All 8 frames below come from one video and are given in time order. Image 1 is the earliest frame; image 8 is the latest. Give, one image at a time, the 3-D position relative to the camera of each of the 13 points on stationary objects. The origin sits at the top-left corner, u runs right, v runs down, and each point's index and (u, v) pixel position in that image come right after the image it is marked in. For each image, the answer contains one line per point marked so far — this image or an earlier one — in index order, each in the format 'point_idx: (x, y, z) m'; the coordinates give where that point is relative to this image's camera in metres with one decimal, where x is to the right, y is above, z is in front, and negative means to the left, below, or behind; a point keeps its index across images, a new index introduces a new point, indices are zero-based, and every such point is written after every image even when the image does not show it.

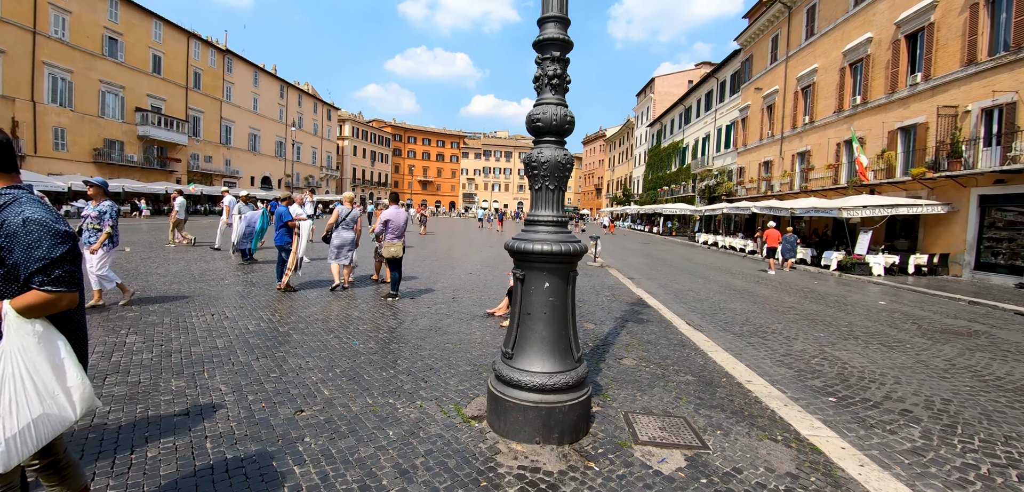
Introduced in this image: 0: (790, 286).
0: (+8.0, -1.1, +12.6) m
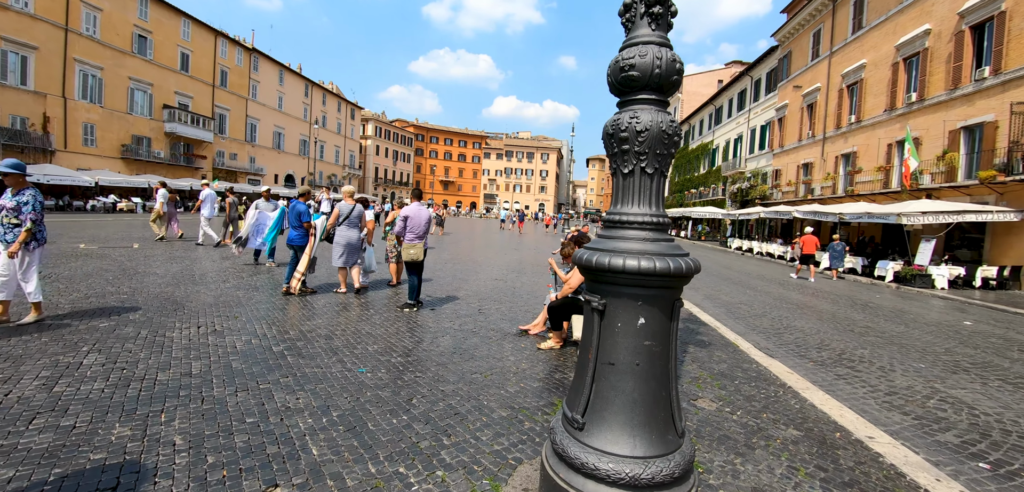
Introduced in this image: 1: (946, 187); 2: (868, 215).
0: (+8.7, -1.3, +11.3) m
1: (+15.1, +2.1, +15.6) m
2: (+12.6, +1.1, +15.6) m
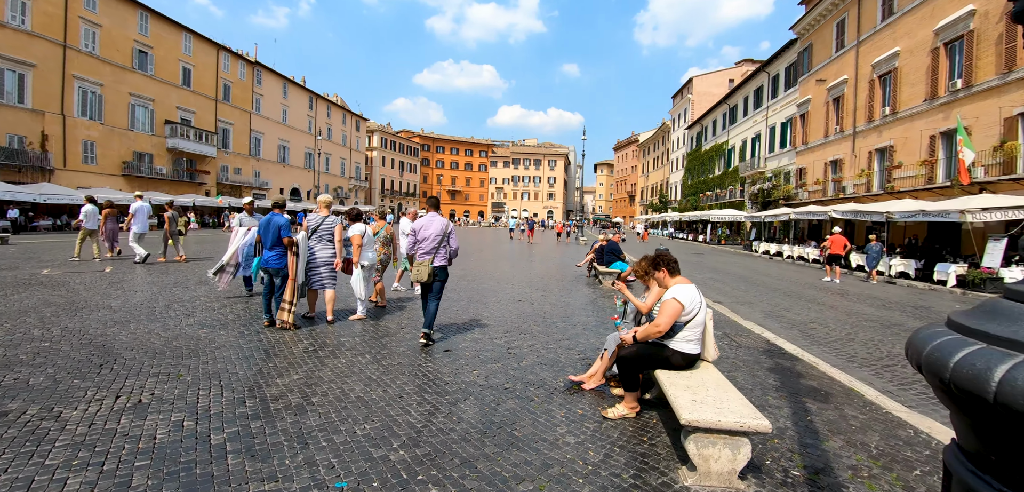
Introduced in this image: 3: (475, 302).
0: (+9.2, -1.4, +9.8) m
1: (+15.6, +2.1, +14.0) m
2: (+13.1, +1.0, +14.1) m
3: (-0.6, -1.0, +7.5) m
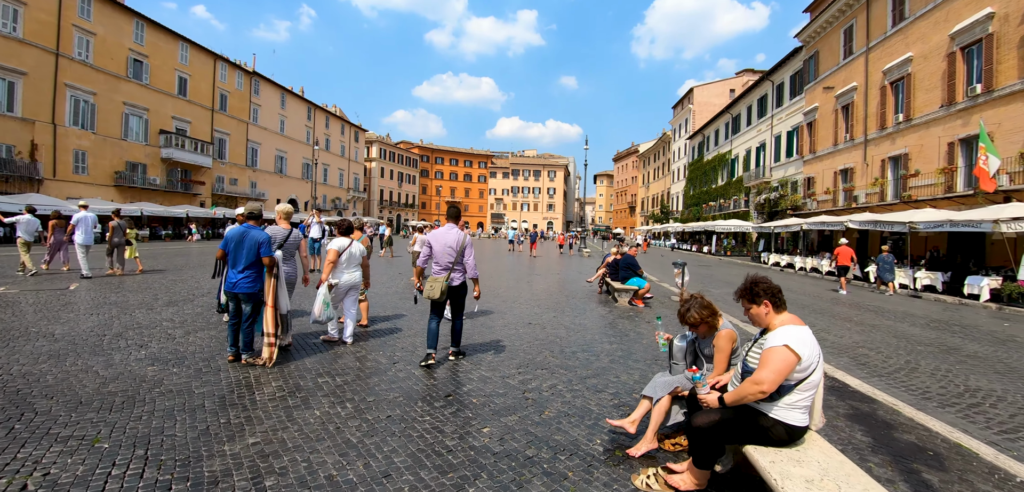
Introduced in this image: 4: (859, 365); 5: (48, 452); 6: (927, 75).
0: (+9.3, -1.6, +8.9) m
1: (+15.7, +1.8, +13.3) m
2: (+13.2, +0.7, +13.3) m
3: (-0.5, -1.2, +6.7) m
4: (+4.4, -1.5, +5.6) m
5: (-2.6, -1.2, +2.5) m
6: (+16.9, +7.0, +17.9) m
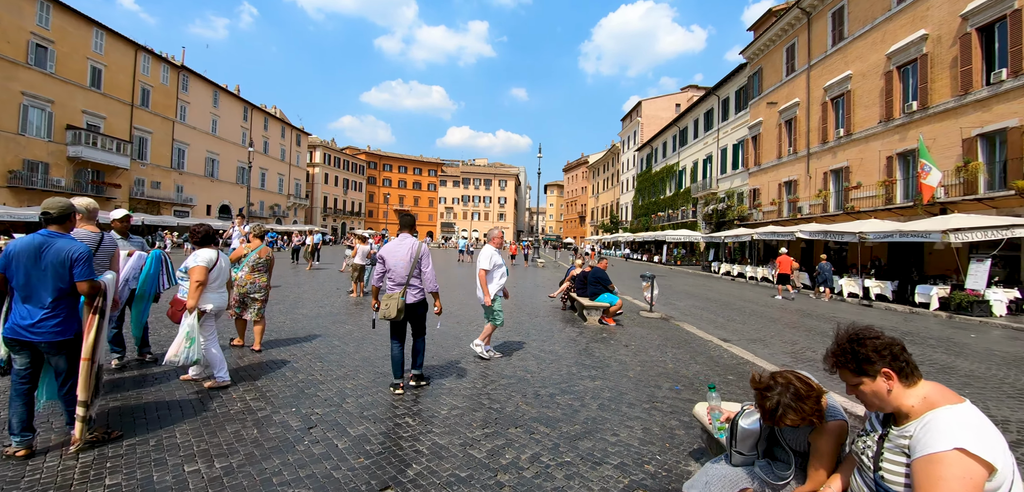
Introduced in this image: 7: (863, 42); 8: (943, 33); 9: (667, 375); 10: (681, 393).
0: (+8.5, -1.8, +8.8) m
1: (+14.4, +1.4, +13.9) m
2: (+11.9, +0.4, +13.6) m
3: (-1.0, -1.4, +5.5) m
4: (+4.0, -1.7, +5.0) m
5: (-2.7, -1.2, +1.1) m
6: (+15.1, +6.6, +18.7) m
7: (+15.1, +8.7, +18.8) m
8: (+14.6, +7.2, +14.8) m
9: (+1.7, -1.5, +4.9) m
10: (+1.7, -1.5, +4.3) m
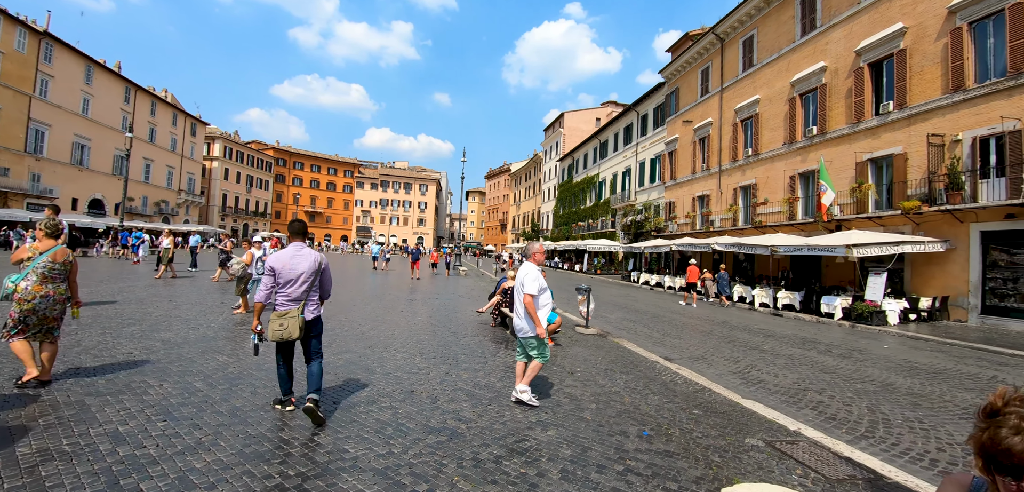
0: (+7.1, -2.2, +9.1) m
1: (+12.0, +0.9, +15.2) m
2: (+9.6, -0.1, +14.5) m
3: (-1.7, -1.4, +4.2) m
4: (+3.3, -1.8, +4.6) m
5: (-2.6, -1.2, -0.4) m
6: (+11.9, +6.0, +20.2) m
7: (+11.9, +8.2, +20.3) m
8: (+12.2, +6.7, +16.3) m
9: (+1.1, -1.6, +4.2) m
10: (+1.1, -1.6, +3.5) m
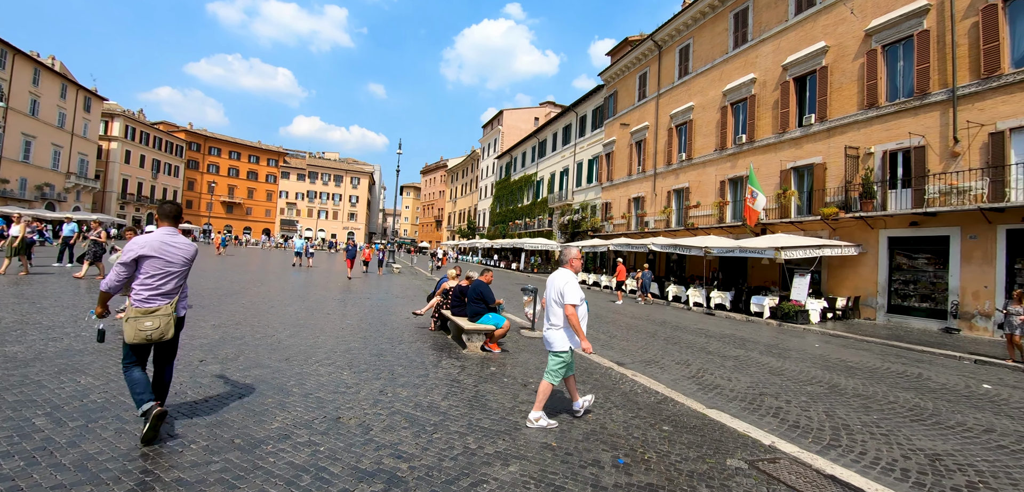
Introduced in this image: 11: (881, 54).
0: (+5.9, -2.2, +9.4) m
1: (+9.9, +0.8, +16.2) m
2: (+7.6, -0.1, +15.1) m
3: (-2.1, -1.4, +3.3) m
4: (+2.8, -1.8, +4.4) m
5: (-2.3, -1.2, -1.4) m
6: (+9.2, +5.9, +21.0) m
7: (+9.2, +8.1, +21.2) m
8: (+10.0, +6.6, +17.2) m
9: (+0.7, -1.6, +3.6) m
10: (+0.8, -1.6, +3.0) m
11: (+10.9, +5.7, +13.0) m
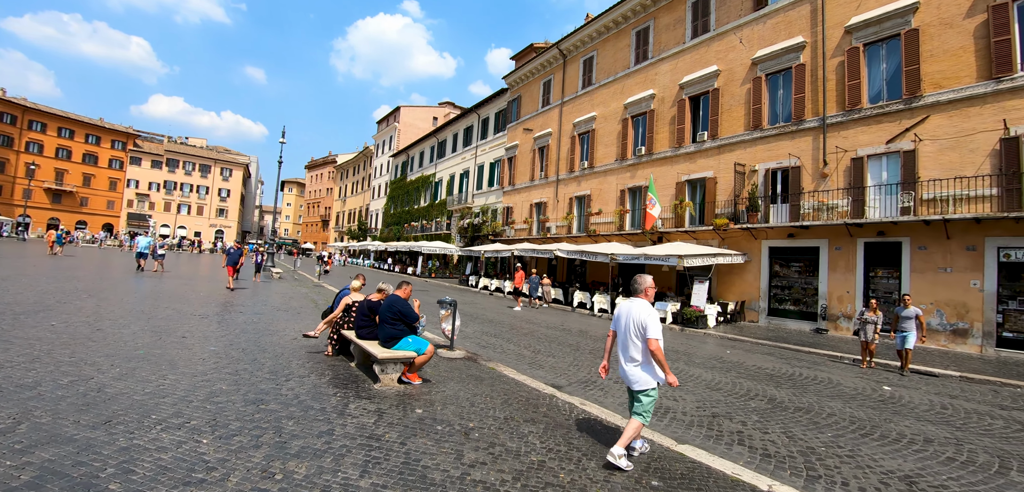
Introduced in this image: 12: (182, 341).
0: (+4.1, -2.4, +9.6) m
1: (+6.5, +0.5, +17.1) m
2: (+4.4, -0.4, +15.6) m
3: (-2.2, -1.4, +1.8) m
4: (+2.3, -2.0, +4.0) m
5: (-1.3, -1.2, -2.8) m
6: (+4.7, +5.6, +21.8) m
7: (+4.7, +7.8, +21.9) m
8: (+6.4, +6.3, +18.3) m
9: (+0.4, -1.7, +2.8) m
10: (+0.7, -1.7, +2.2) m
11: (+8.2, +5.4, +14.3) m
12: (-5.0, -1.4, +7.0) m
